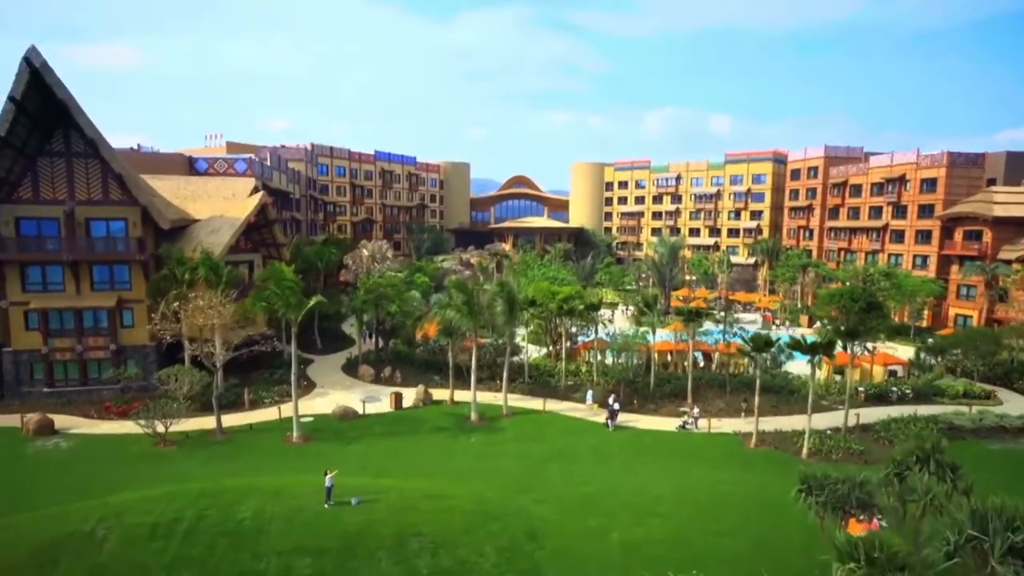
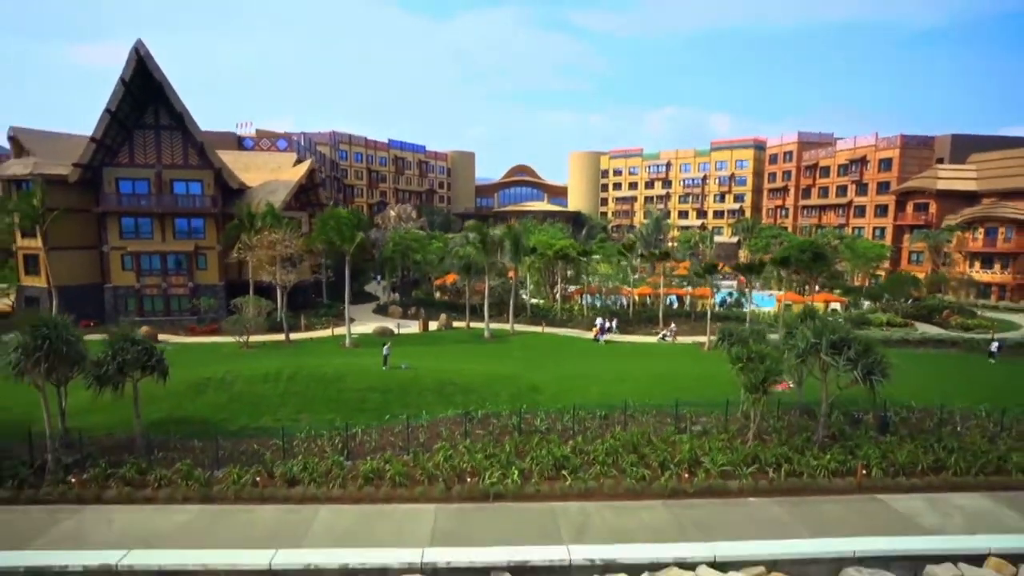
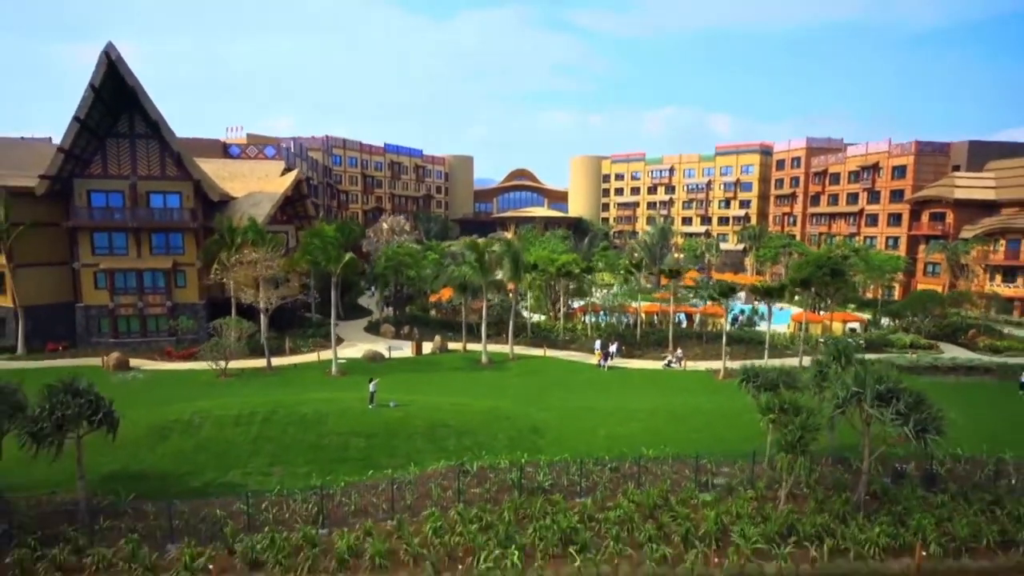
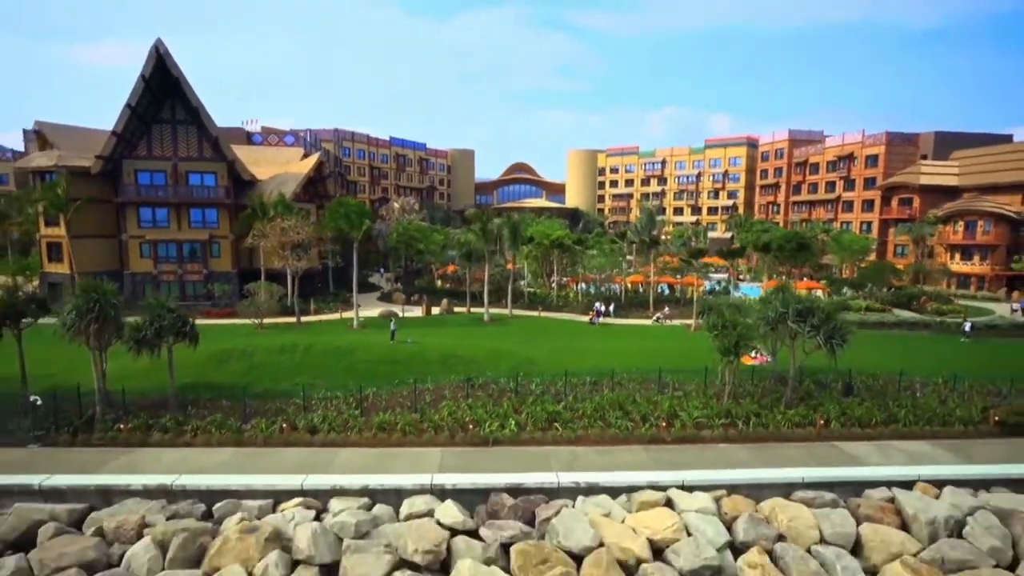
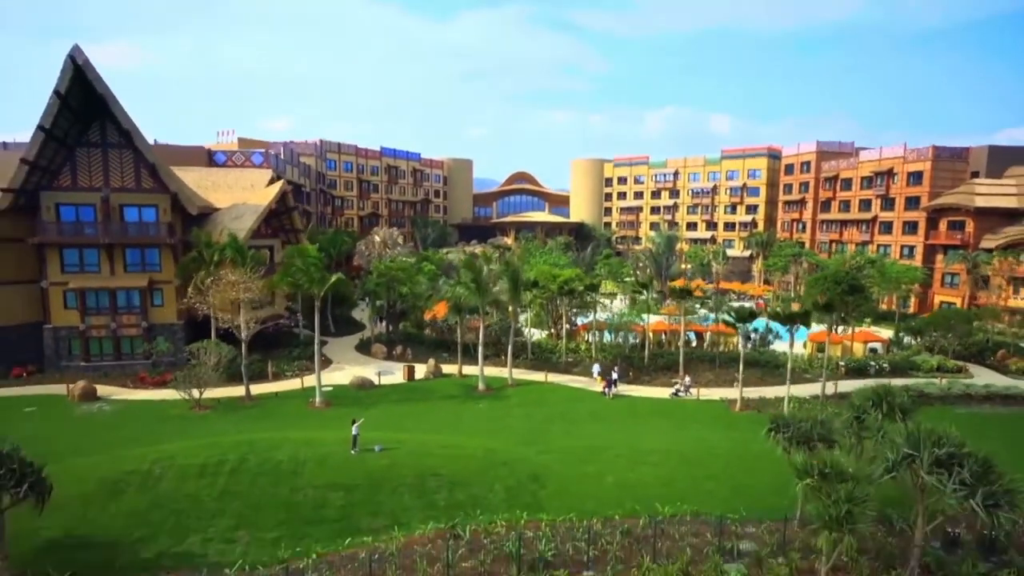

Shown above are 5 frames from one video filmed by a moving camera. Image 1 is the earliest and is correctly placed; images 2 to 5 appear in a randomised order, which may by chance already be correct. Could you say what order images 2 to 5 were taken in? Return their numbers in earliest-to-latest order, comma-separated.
5, 3, 2, 4
